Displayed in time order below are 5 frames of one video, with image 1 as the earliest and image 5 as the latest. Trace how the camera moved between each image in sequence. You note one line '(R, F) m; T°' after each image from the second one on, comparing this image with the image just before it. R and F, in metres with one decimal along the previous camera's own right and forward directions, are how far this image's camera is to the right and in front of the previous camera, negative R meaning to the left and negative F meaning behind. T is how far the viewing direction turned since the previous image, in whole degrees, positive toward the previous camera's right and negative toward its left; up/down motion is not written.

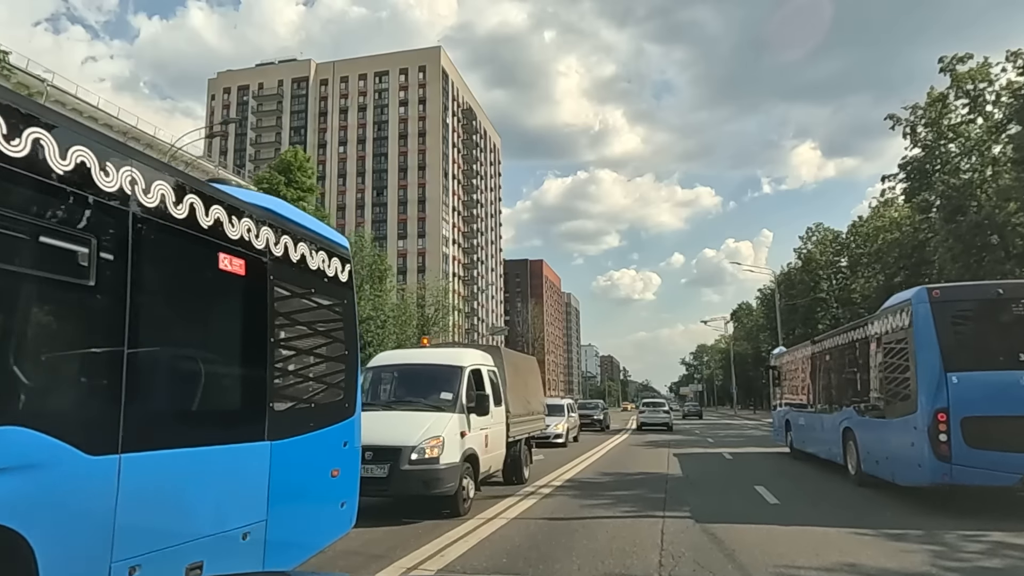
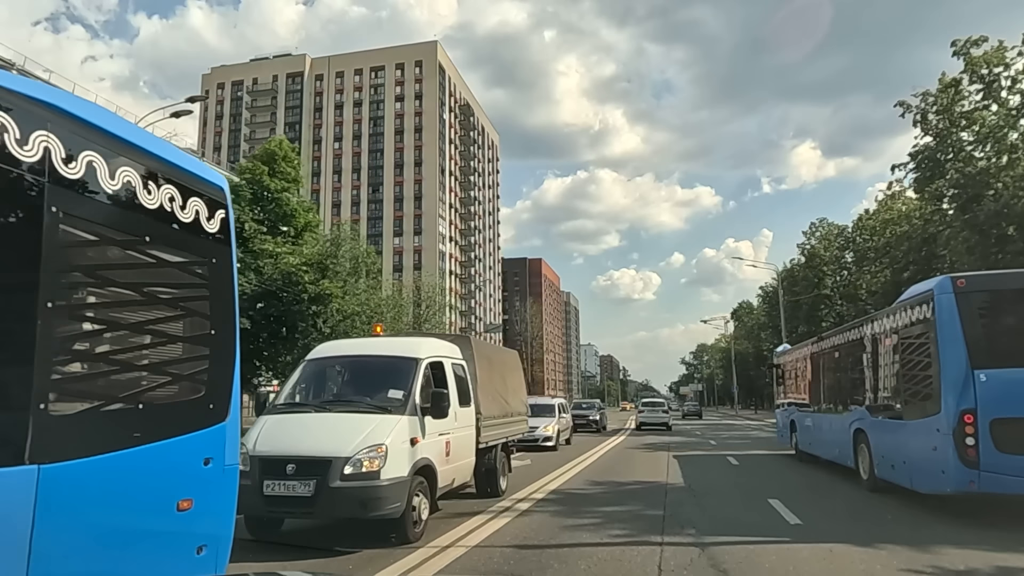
(+0.3, +1.2) m; 0°
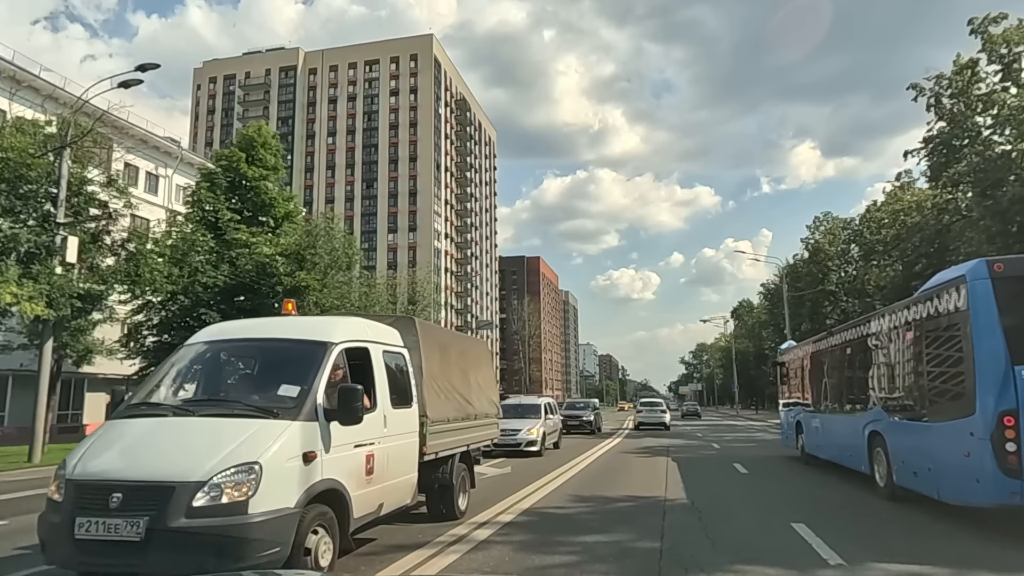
(+0.3, +1.5) m; 0°
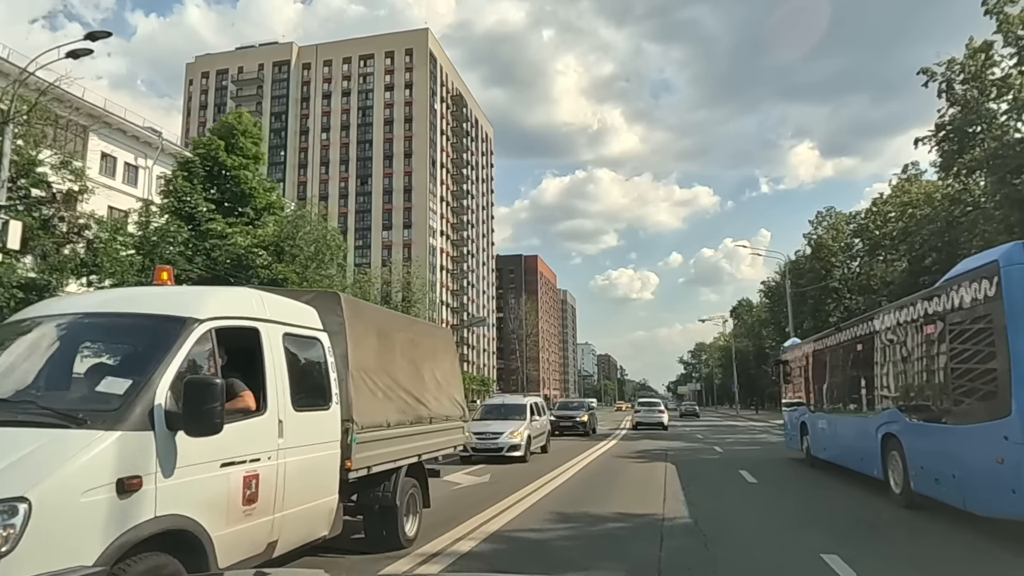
(+0.3, +1.2) m; 0°
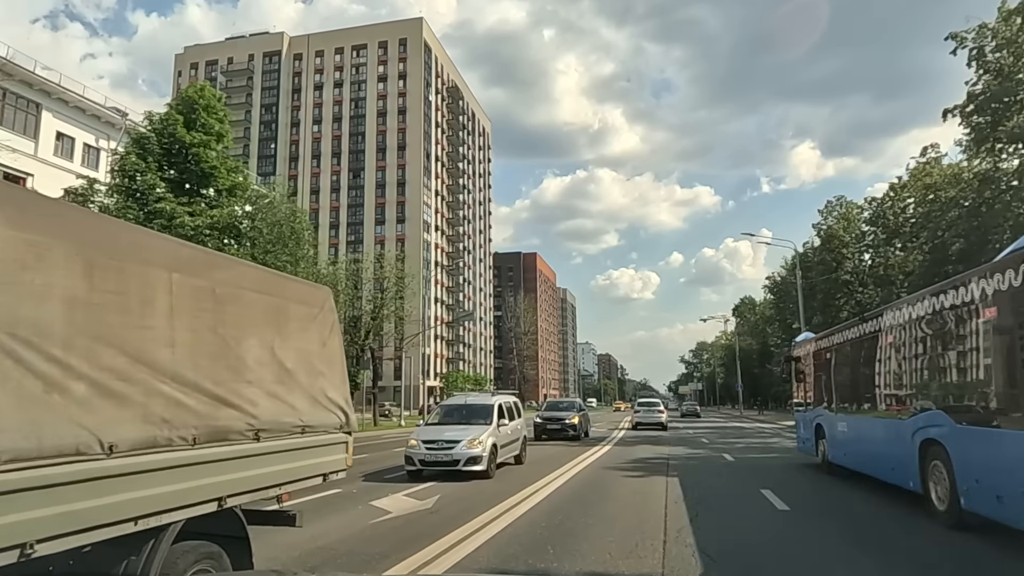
(+0.5, +2.3) m; 0°
